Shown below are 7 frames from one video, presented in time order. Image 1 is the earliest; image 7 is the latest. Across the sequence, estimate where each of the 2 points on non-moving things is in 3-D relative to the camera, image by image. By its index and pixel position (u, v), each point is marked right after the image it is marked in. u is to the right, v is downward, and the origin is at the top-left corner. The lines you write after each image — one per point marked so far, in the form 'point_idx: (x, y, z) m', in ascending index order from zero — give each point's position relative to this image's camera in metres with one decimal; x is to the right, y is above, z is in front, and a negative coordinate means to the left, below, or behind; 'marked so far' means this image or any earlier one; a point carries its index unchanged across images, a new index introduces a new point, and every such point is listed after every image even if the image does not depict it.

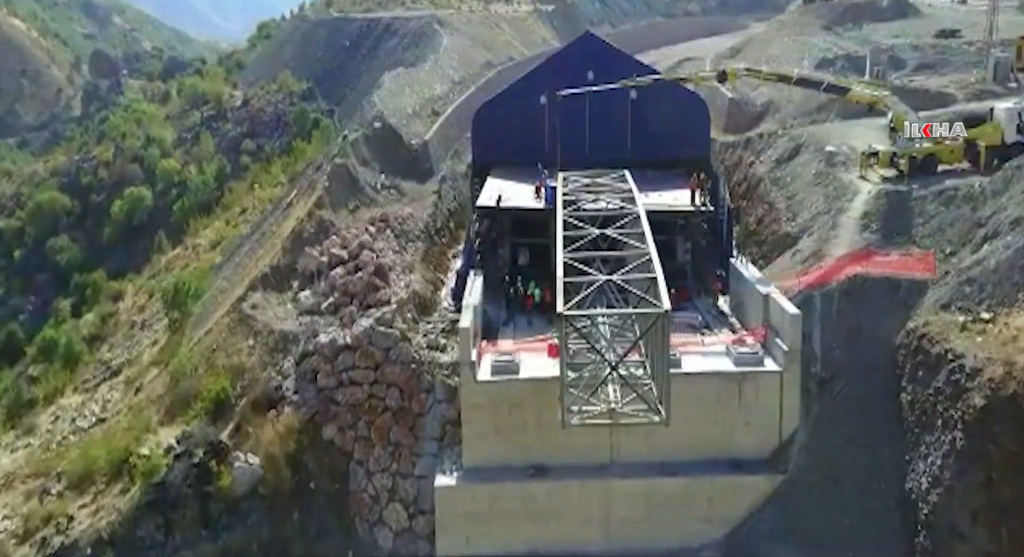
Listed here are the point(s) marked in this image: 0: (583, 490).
0: (+1.5, -4.7, +19.2) m
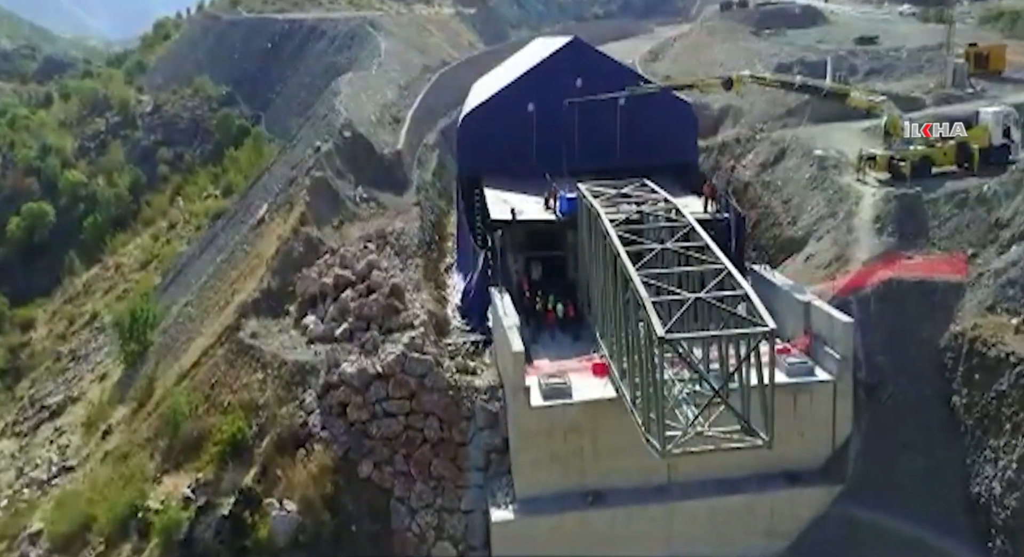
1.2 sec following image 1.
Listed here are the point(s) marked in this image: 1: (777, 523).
0: (+2.8, -5.0, +18.7) m
1: (+5.7, -5.3, +18.9) m
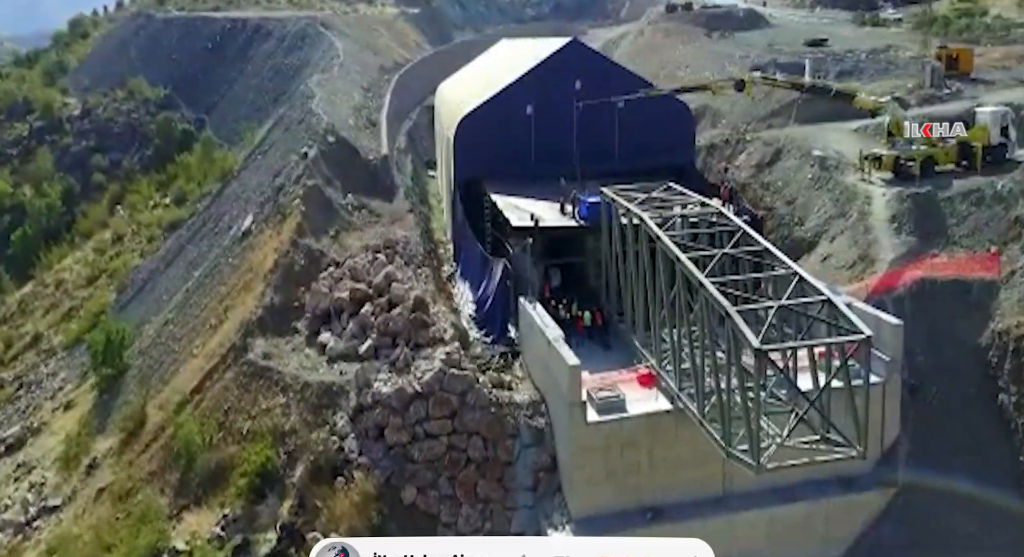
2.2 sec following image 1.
0: (+4.0, -5.2, +18.2) m
1: (+6.8, -5.4, +18.7) m
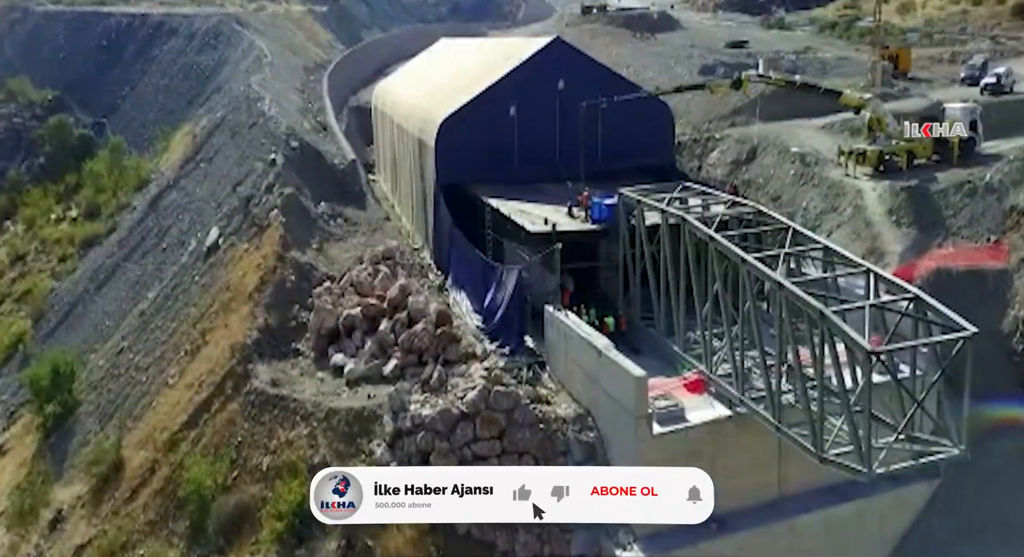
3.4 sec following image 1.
0: (+5.2, -5.2, +17.8) m
1: (+7.9, -5.2, +18.7) m
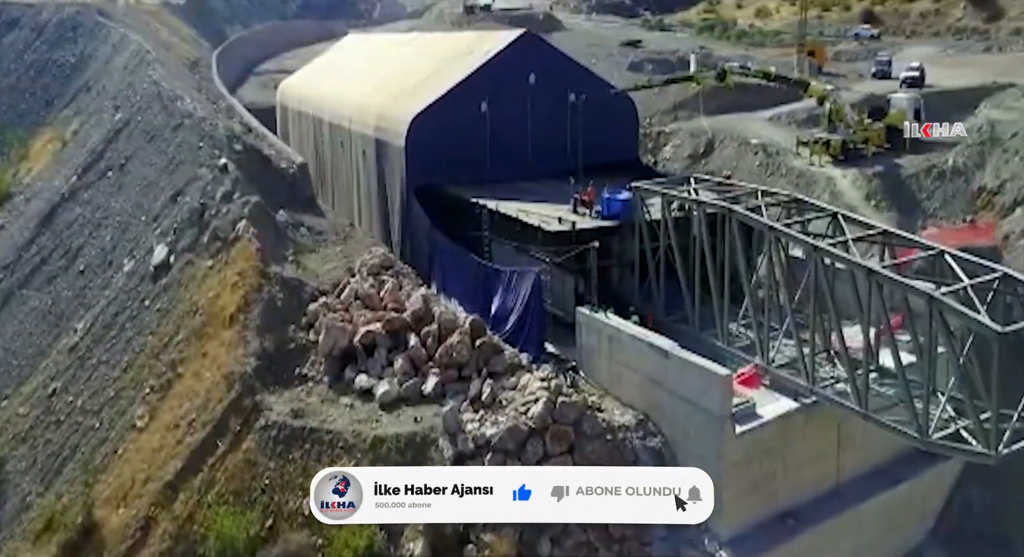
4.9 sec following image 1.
0: (+6.4, -4.9, +17.4) m
1: (+8.9, -4.8, +18.9) m
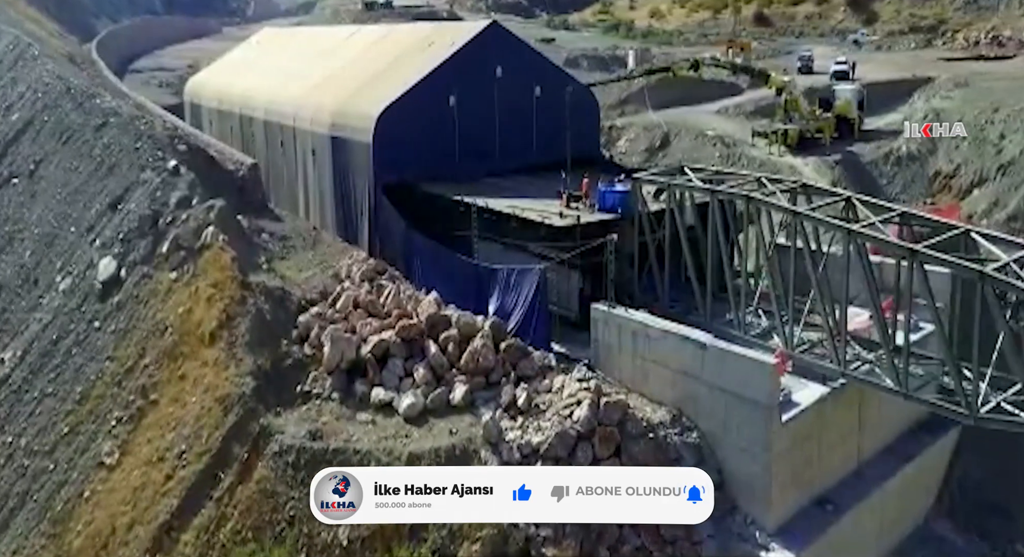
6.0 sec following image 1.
0: (+7.0, -4.5, +17.4) m
1: (+9.2, -4.4, +19.2) m
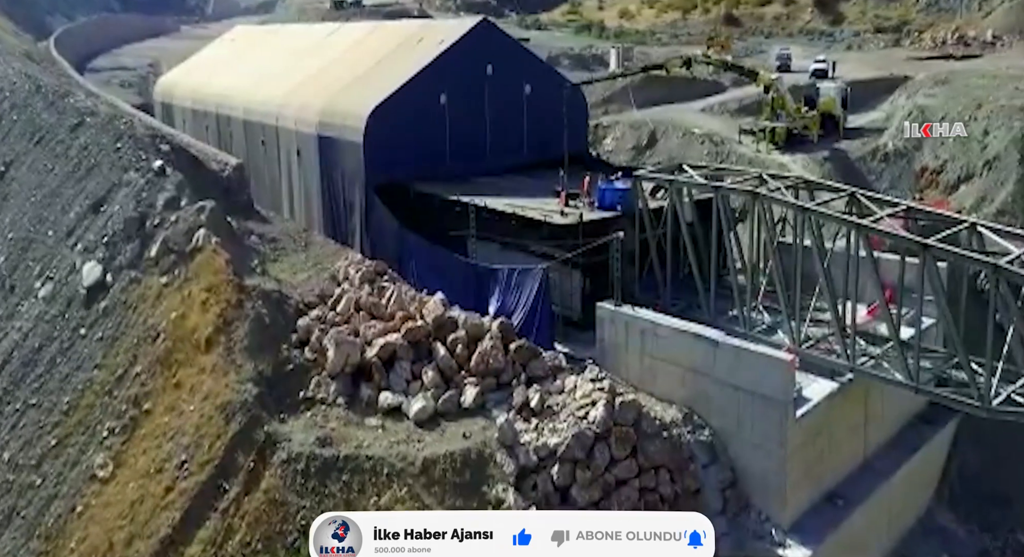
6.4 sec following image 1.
0: (+7.2, -4.4, +17.4) m
1: (+9.3, -4.3, +19.3) m
